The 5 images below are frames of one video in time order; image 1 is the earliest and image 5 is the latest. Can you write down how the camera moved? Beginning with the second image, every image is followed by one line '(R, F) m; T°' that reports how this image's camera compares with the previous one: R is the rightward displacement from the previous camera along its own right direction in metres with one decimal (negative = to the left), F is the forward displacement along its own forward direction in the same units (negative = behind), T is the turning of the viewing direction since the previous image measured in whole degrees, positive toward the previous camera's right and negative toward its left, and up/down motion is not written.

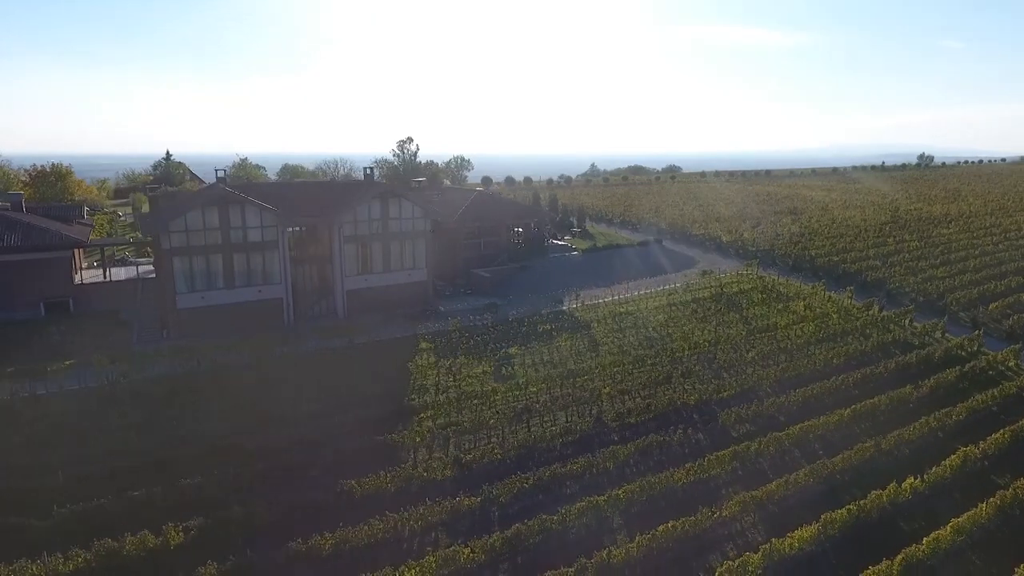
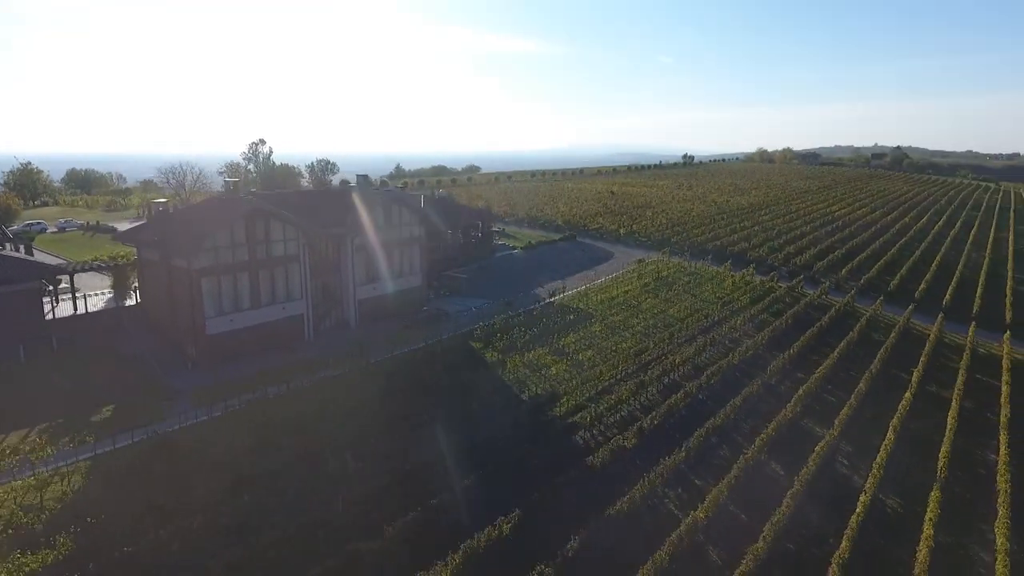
(-10.1, -0.2) m; +20°
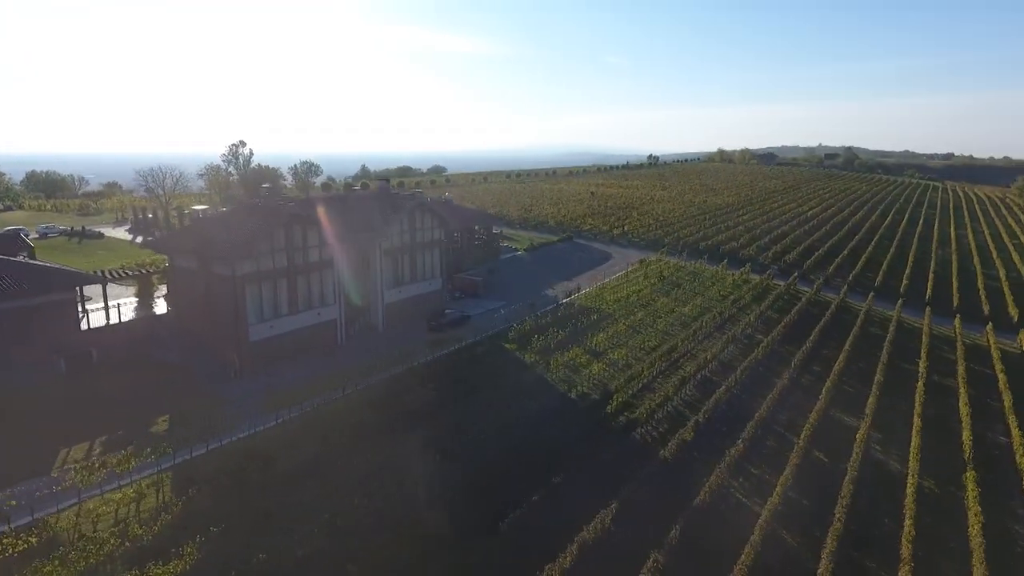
(-3.0, -0.5) m; +4°
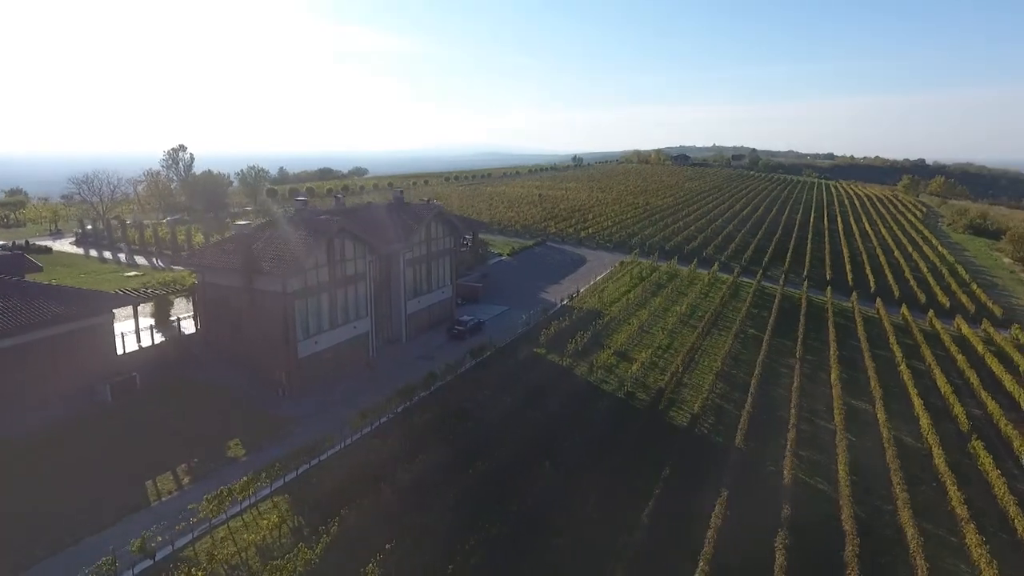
(-4.8, -0.5) m; +8°
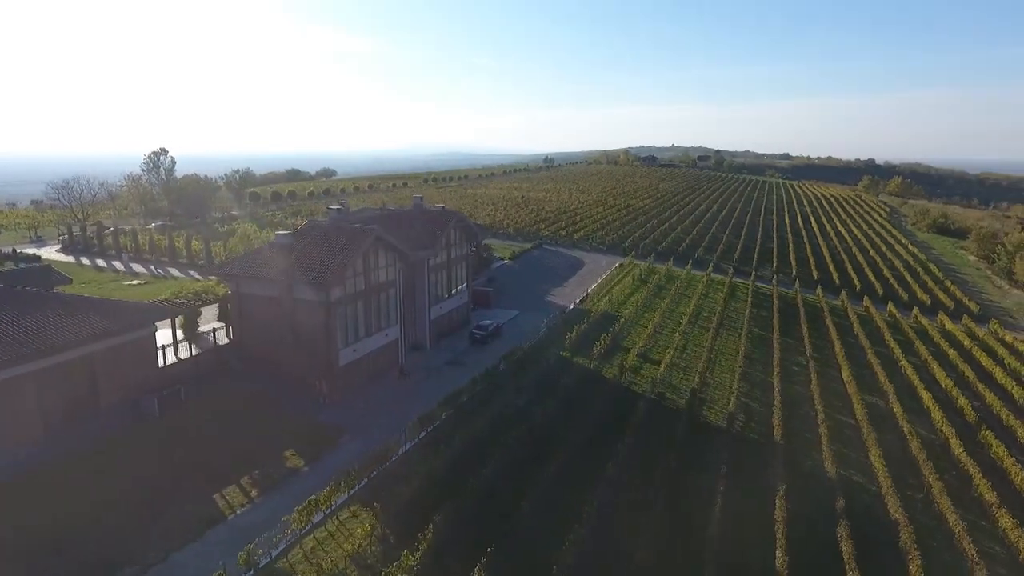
(-2.6, -0.4) m; +3°
